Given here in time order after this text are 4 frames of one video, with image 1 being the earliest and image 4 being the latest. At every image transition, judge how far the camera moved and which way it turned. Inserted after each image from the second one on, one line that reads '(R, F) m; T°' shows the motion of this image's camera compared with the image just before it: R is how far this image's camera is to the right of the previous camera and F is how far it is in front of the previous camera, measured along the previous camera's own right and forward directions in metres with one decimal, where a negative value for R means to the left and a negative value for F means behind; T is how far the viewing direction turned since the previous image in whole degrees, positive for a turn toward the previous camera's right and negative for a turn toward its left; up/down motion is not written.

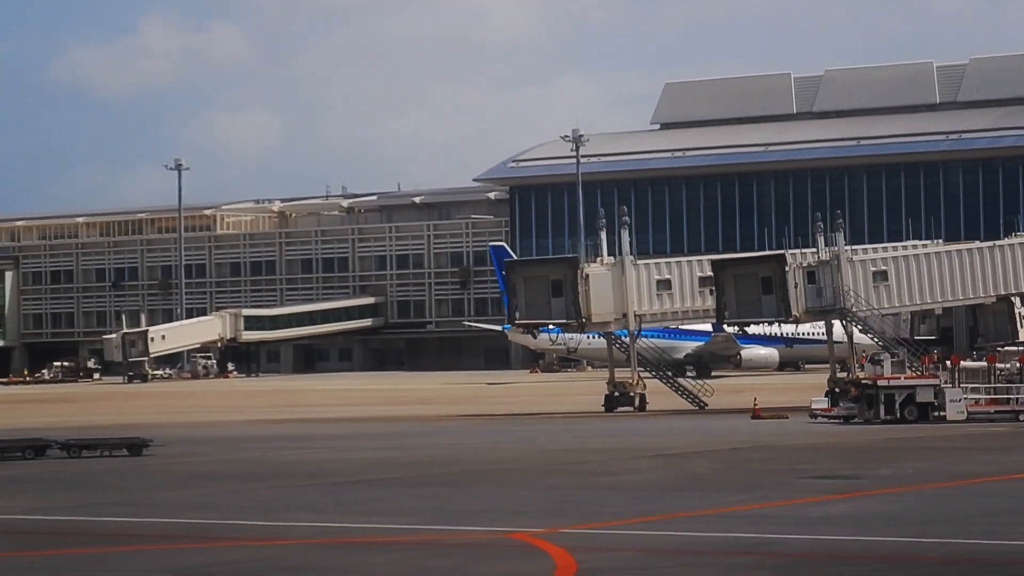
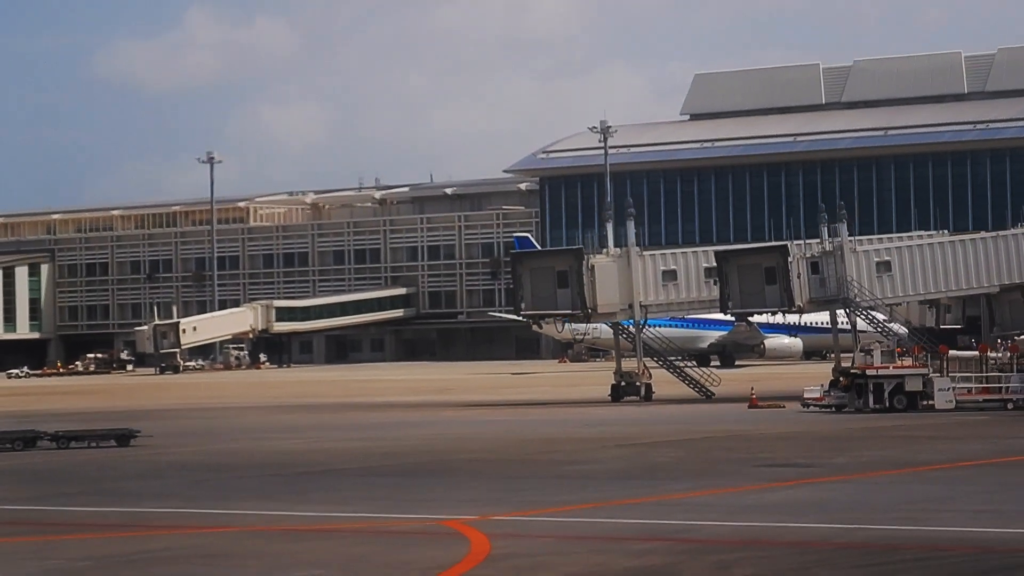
(+1.4, -0.5) m; -2°
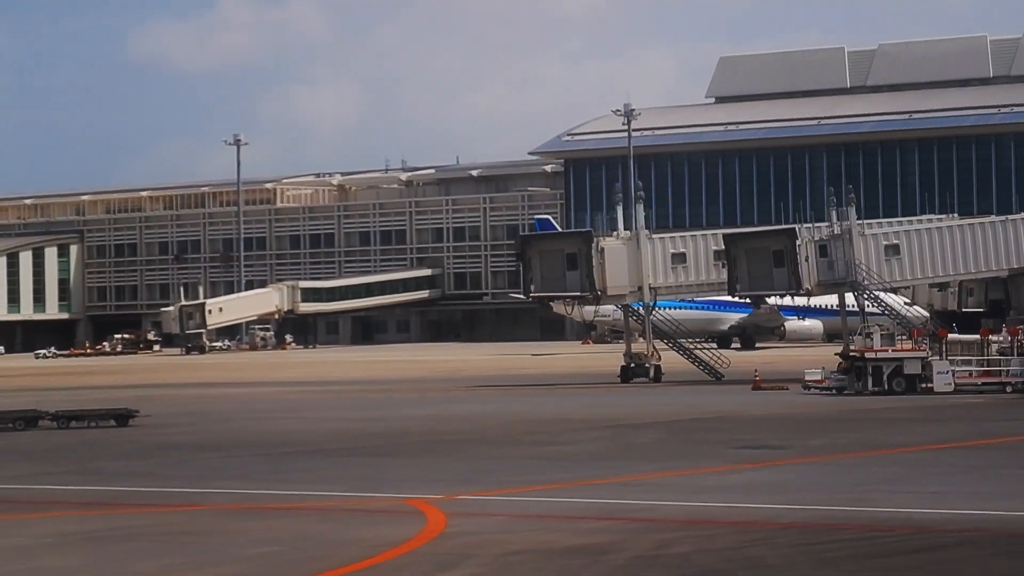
(+0.9, -0.4) m; -1°
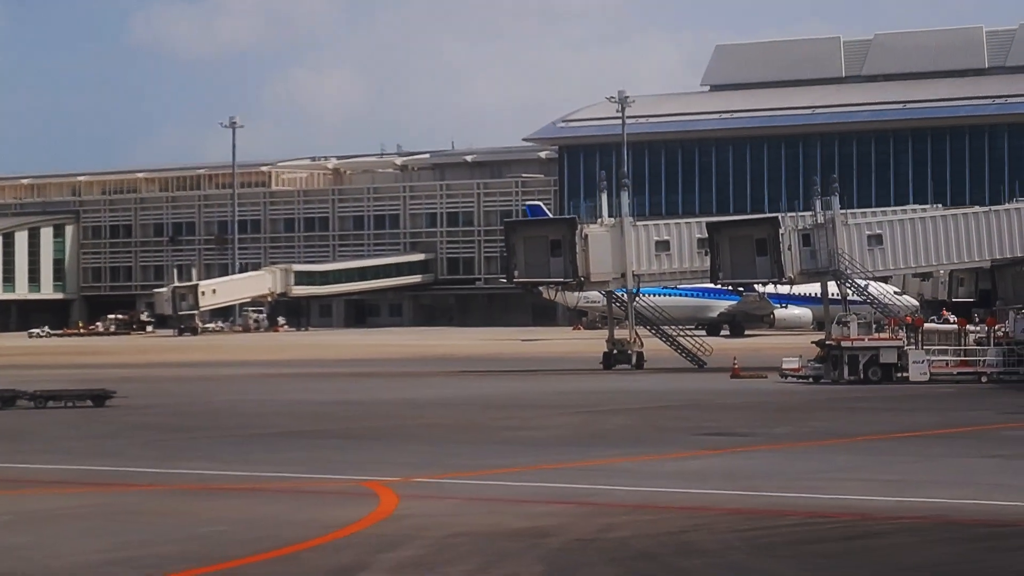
(+0.5, -0.2) m; 0°
